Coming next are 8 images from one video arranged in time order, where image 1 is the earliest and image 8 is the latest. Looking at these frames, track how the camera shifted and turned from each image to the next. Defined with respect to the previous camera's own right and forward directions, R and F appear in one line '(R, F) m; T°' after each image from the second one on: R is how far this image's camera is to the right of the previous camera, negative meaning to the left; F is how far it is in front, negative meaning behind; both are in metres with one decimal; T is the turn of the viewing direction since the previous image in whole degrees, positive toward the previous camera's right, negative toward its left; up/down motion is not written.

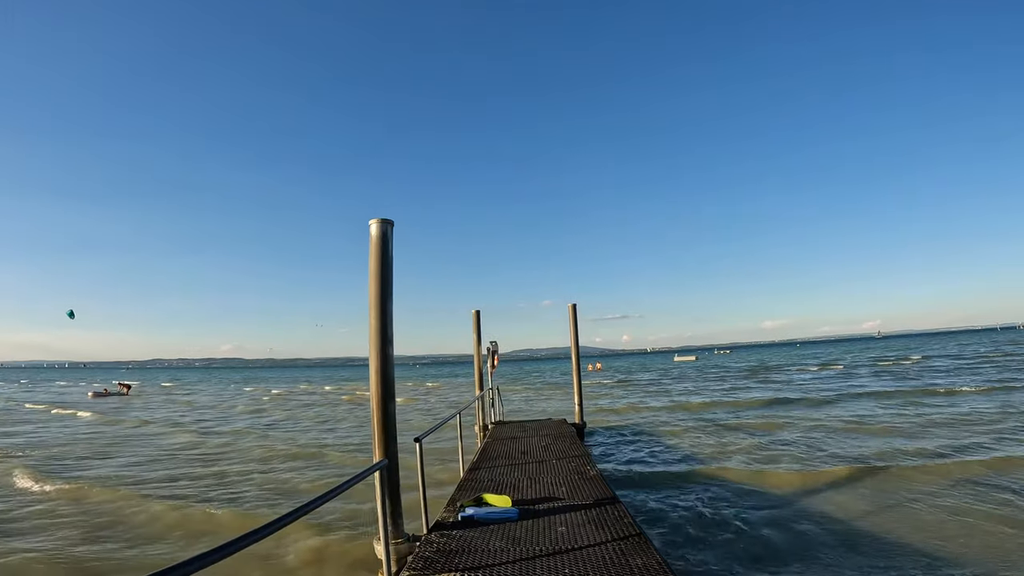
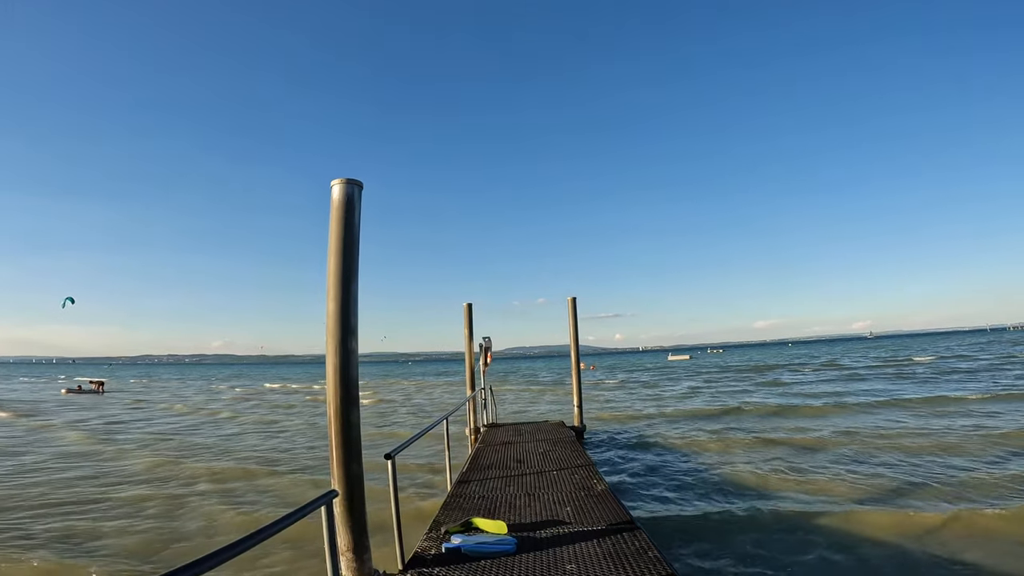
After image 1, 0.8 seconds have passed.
(0.0, +0.9) m; +1°
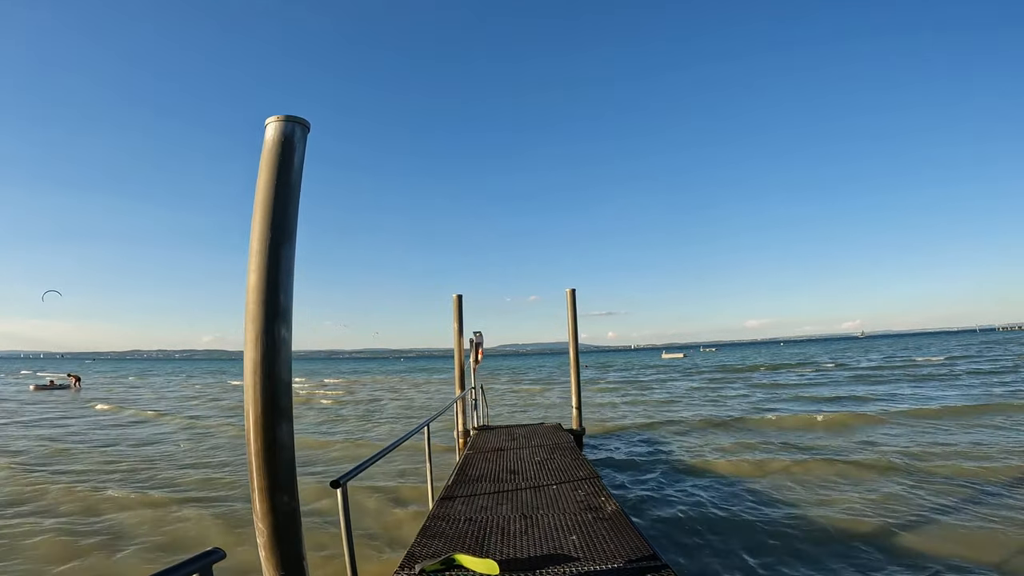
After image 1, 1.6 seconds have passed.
(0.0, +0.9) m; +1°
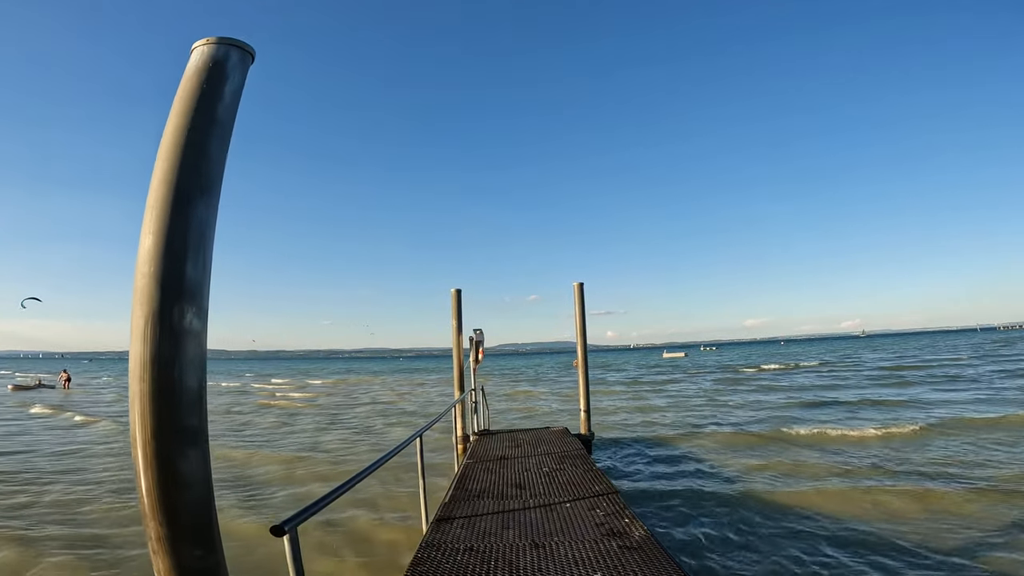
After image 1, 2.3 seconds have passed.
(-0.1, +0.8) m; 0°
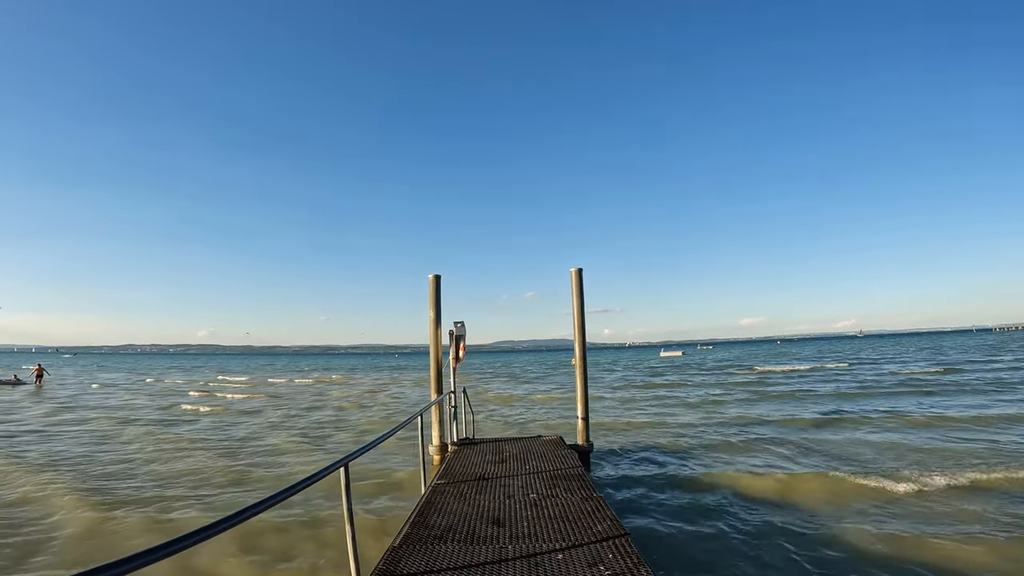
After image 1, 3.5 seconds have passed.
(+0.1, +1.4) m; 0°
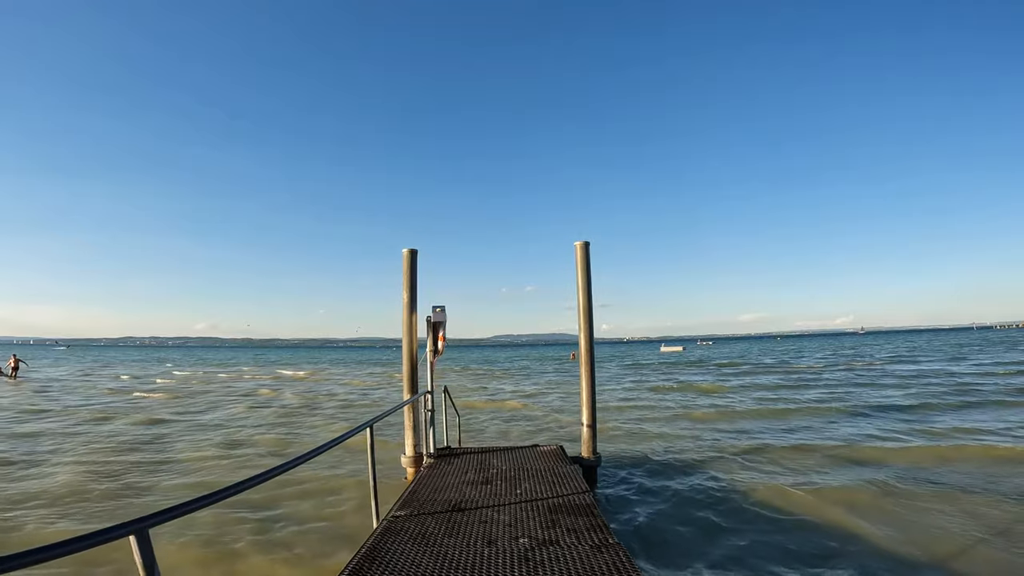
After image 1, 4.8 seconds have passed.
(+0.1, +1.5) m; 0°
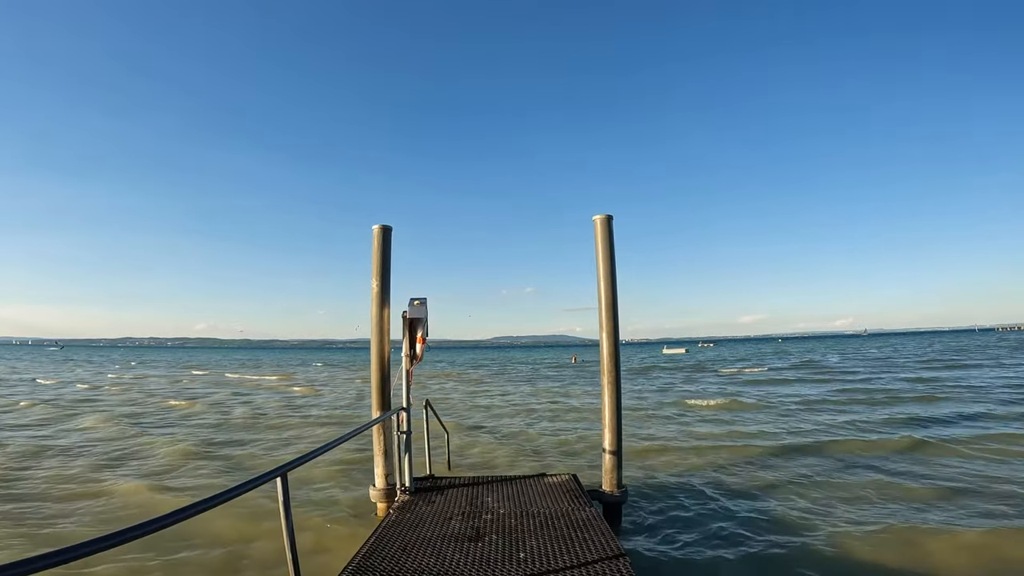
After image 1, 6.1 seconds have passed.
(0.0, +1.5) m; 0°
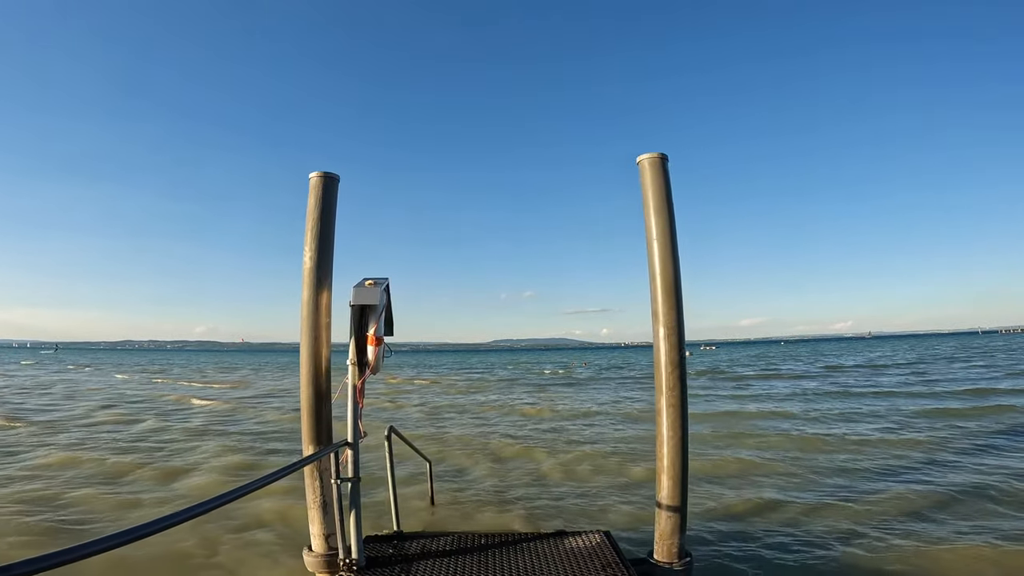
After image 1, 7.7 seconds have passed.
(0.0, +1.7) m; 0°
